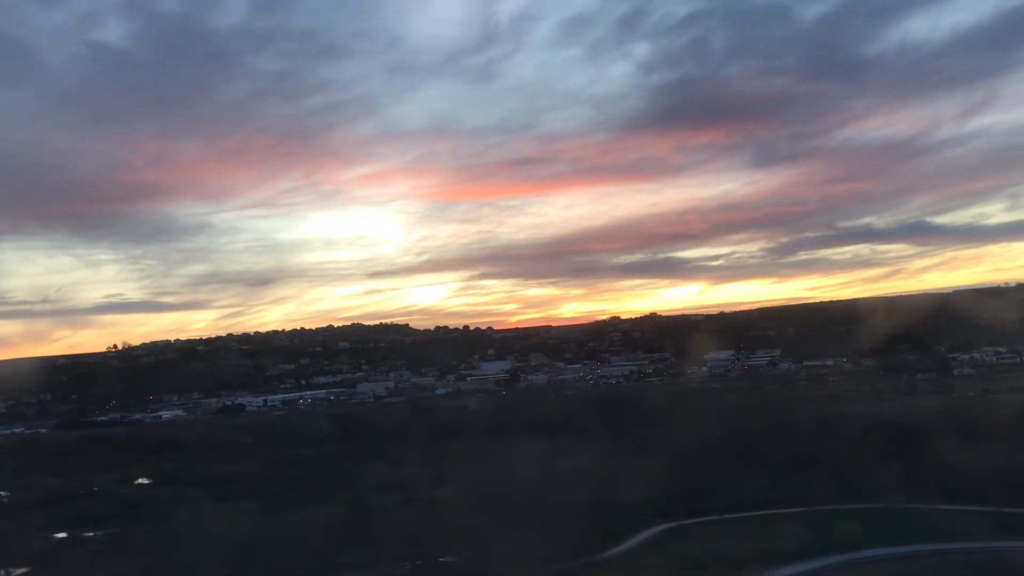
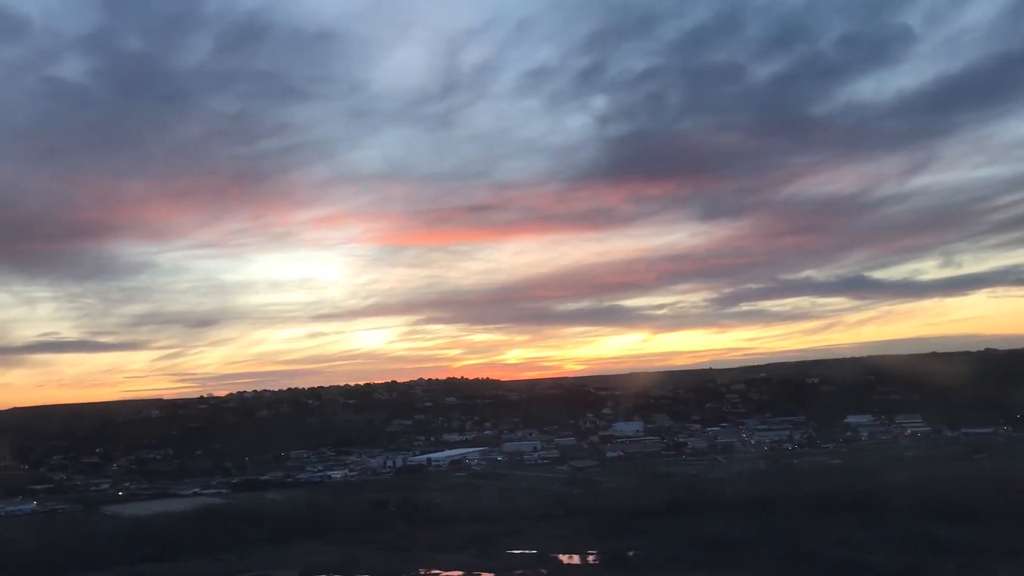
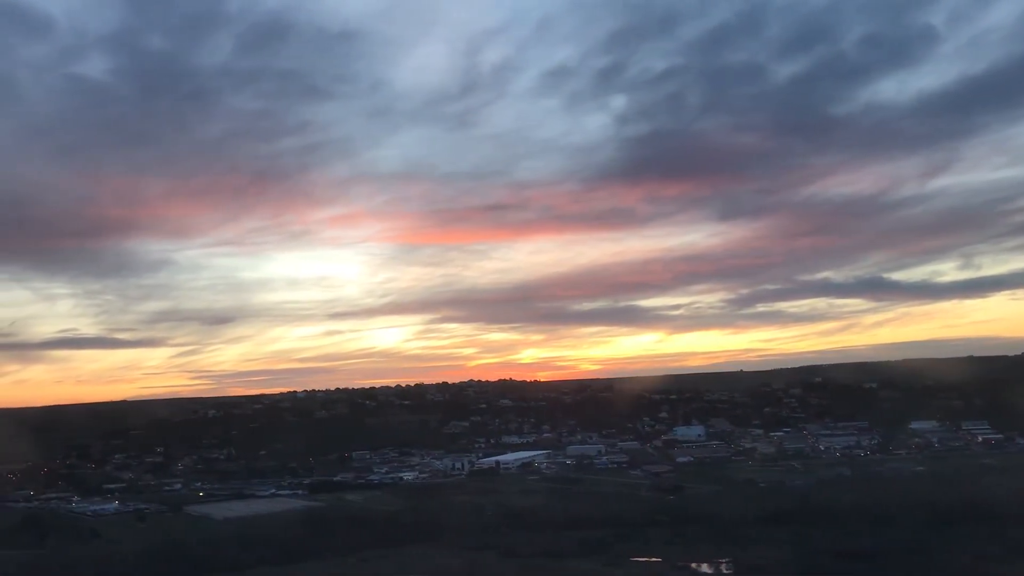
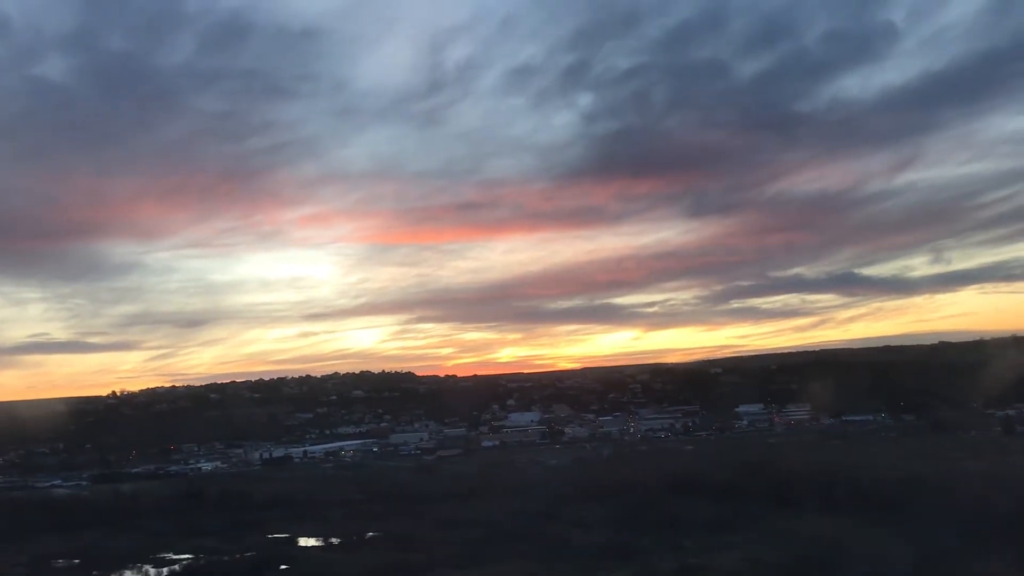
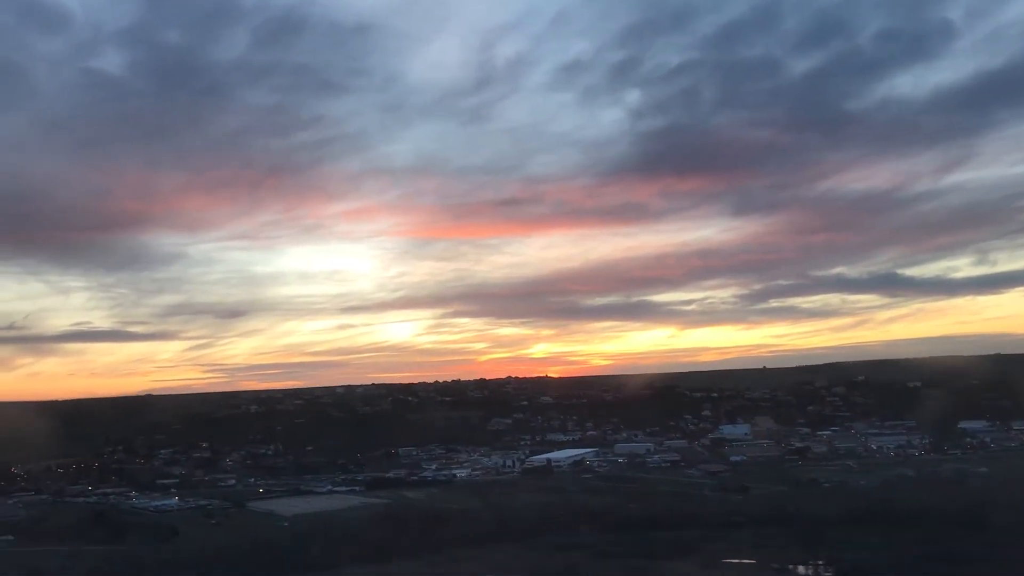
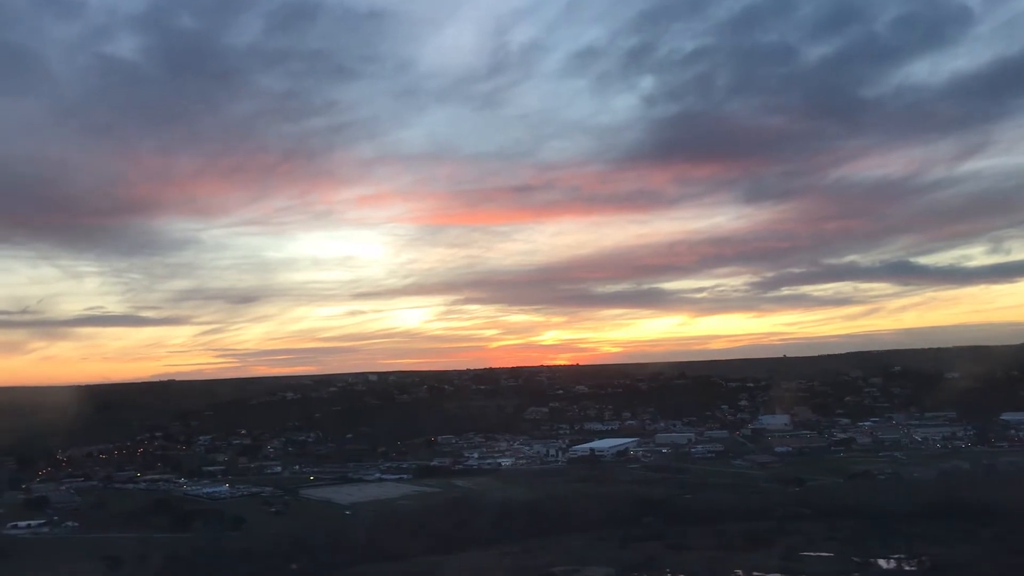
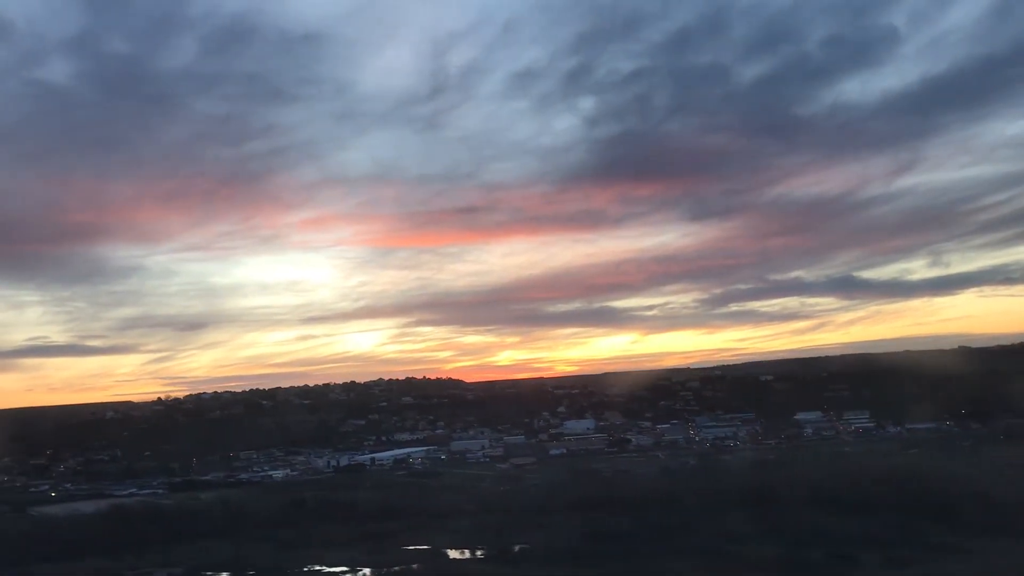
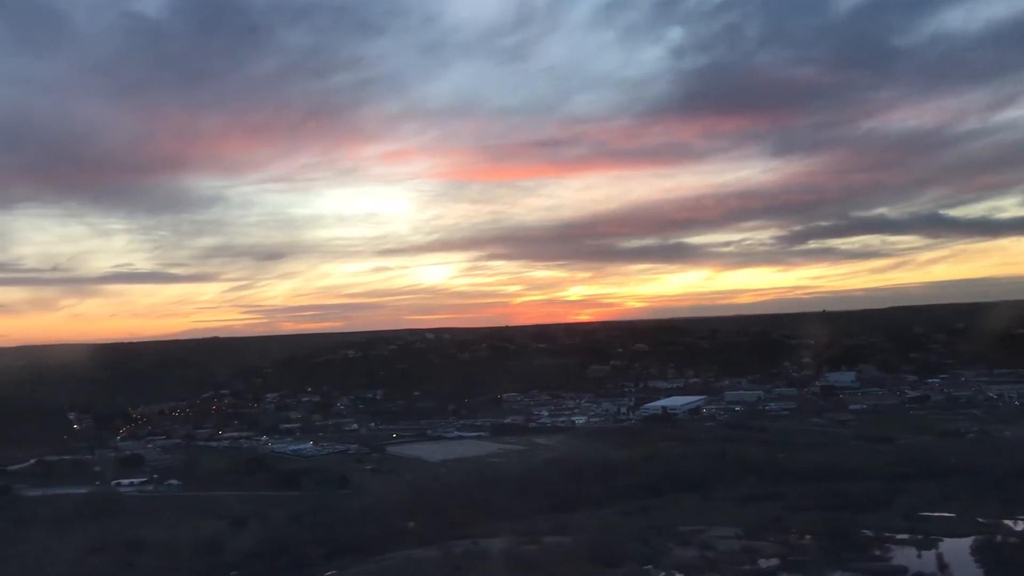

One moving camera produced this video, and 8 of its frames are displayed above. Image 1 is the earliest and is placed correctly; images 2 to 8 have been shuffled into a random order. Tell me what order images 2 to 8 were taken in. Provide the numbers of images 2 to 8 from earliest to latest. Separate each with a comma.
4, 7, 2, 3, 5, 6, 8
